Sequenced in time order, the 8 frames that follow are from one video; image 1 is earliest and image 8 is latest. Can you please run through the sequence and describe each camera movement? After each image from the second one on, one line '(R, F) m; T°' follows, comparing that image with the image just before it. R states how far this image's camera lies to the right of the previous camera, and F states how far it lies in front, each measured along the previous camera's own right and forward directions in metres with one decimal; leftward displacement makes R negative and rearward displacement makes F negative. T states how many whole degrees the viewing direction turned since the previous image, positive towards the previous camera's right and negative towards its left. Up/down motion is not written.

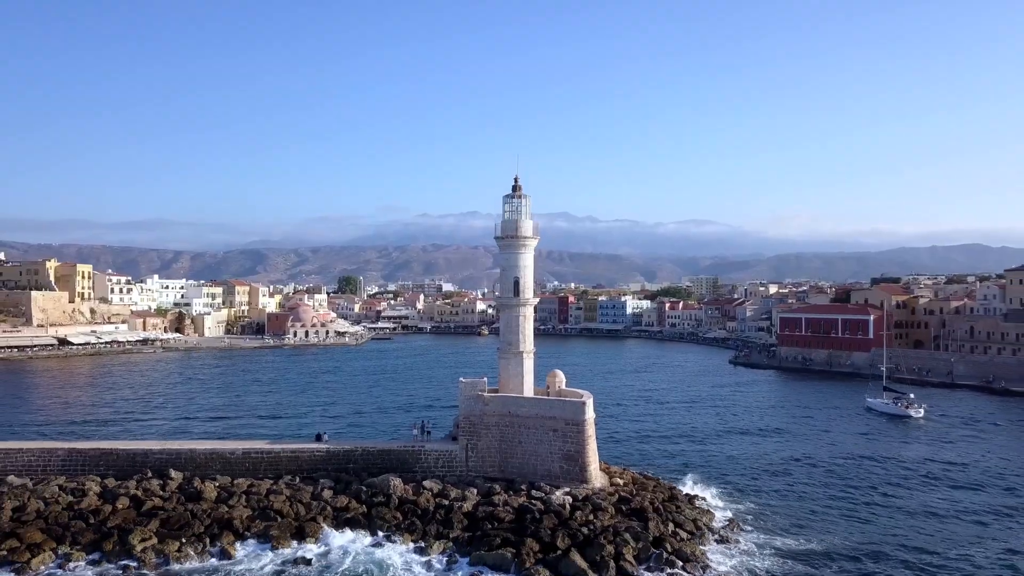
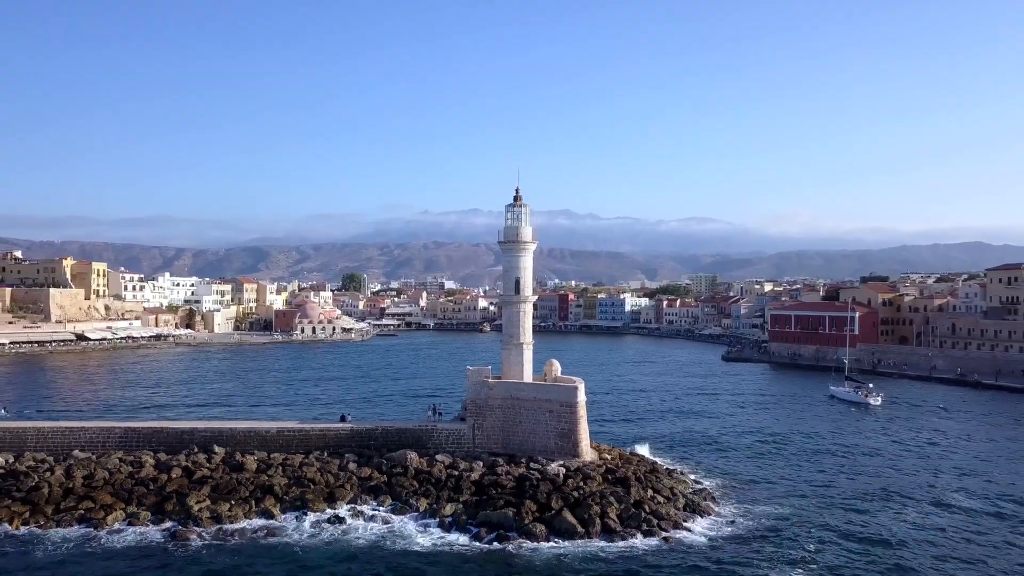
(0.0, -2.7) m; 0°
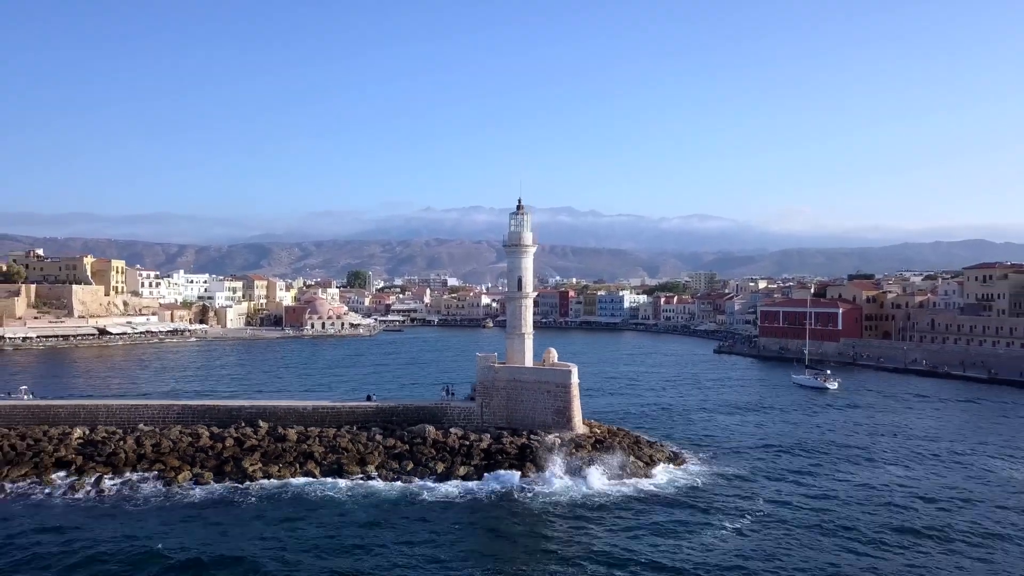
(0.0, -3.6) m; 0°
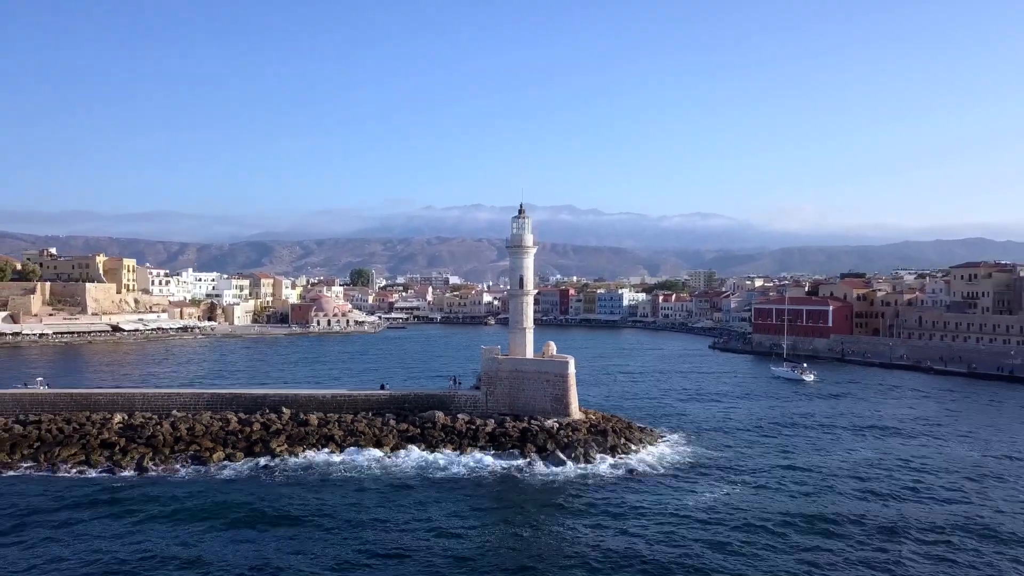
(0.0, -2.3) m; 0°
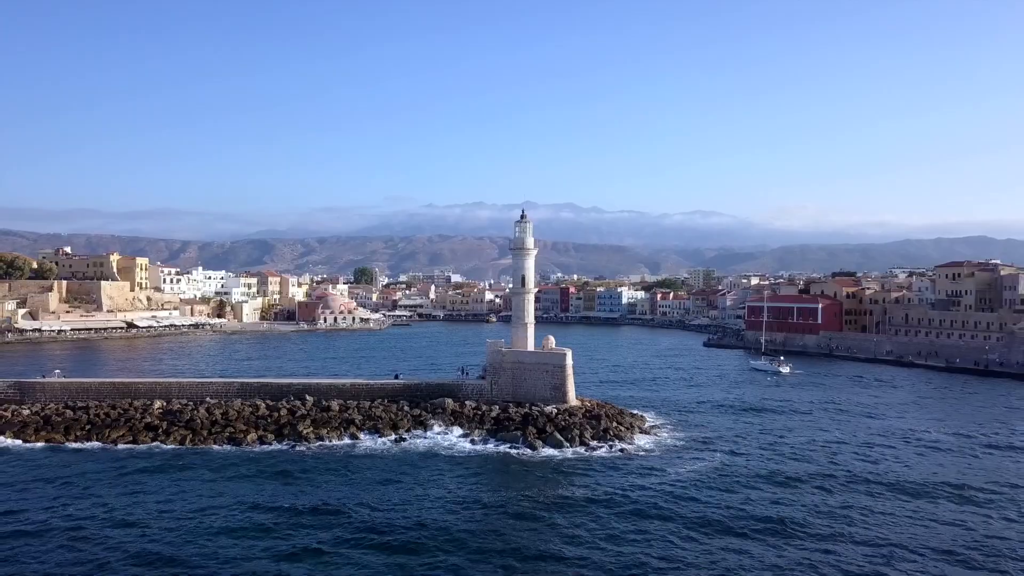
(-0.1, -2.8) m; 0°
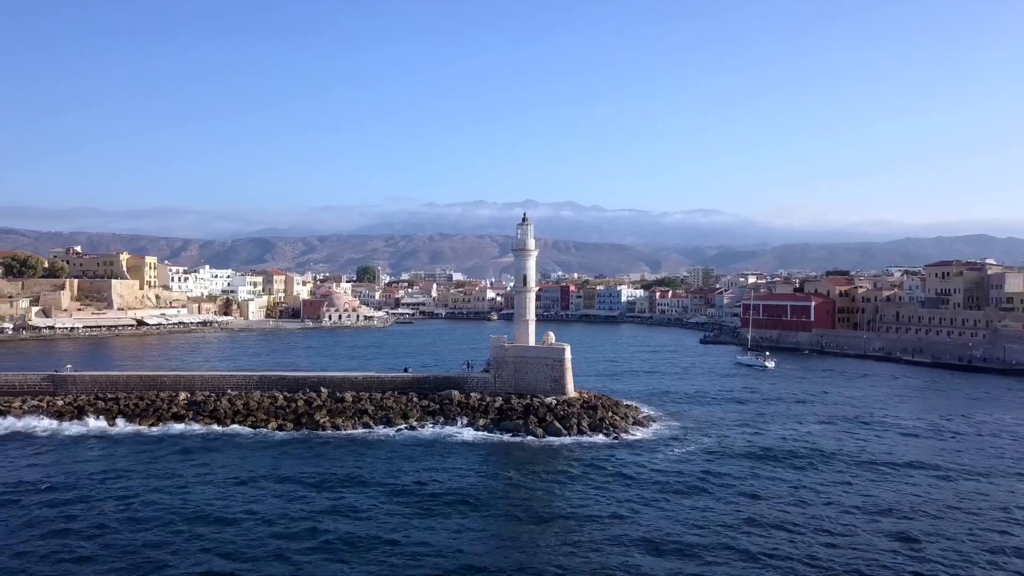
(-0.1, -2.0) m; 0°
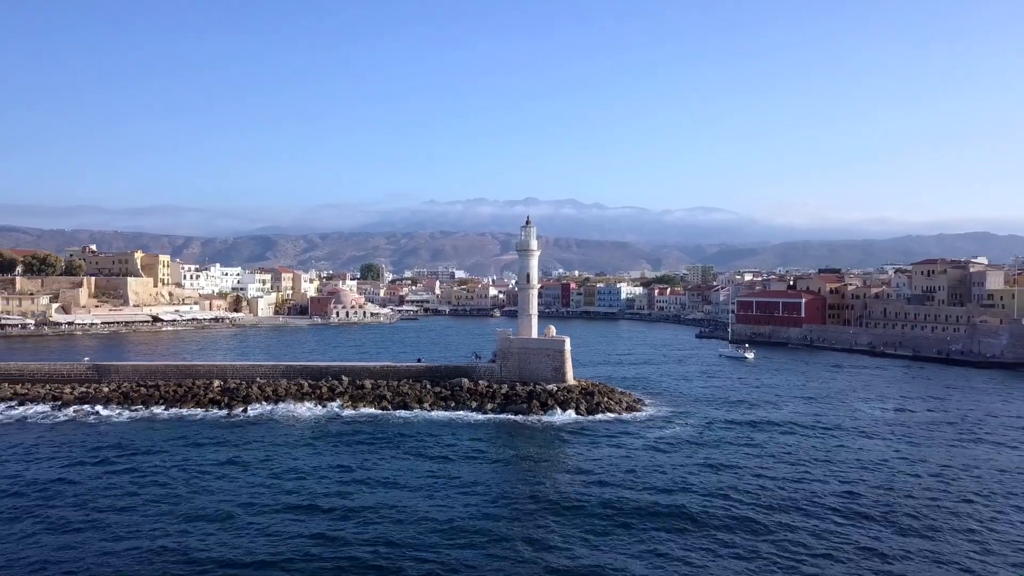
(-0.2, -3.1) m; 0°
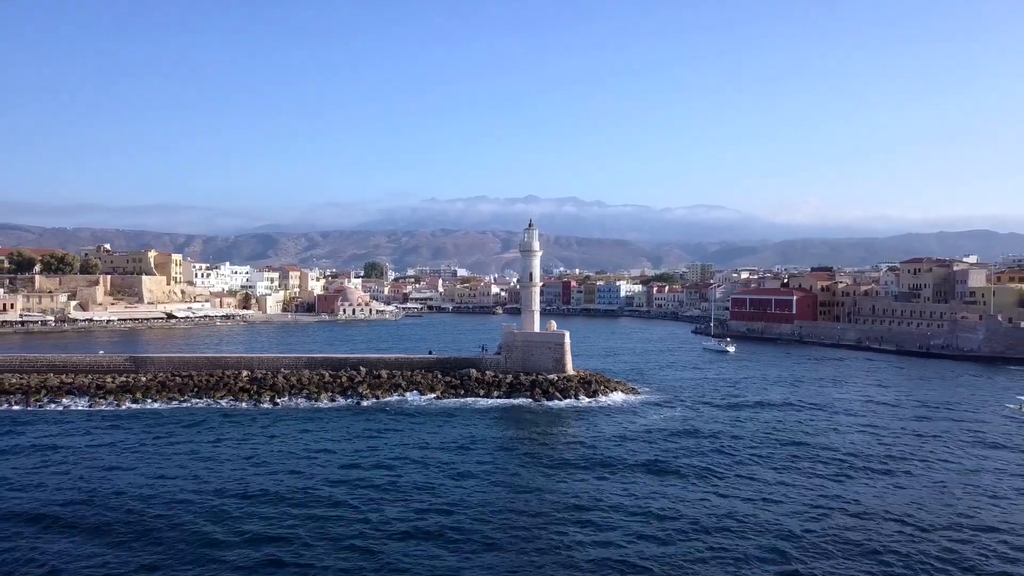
(-0.2, -3.0) m; 0°
